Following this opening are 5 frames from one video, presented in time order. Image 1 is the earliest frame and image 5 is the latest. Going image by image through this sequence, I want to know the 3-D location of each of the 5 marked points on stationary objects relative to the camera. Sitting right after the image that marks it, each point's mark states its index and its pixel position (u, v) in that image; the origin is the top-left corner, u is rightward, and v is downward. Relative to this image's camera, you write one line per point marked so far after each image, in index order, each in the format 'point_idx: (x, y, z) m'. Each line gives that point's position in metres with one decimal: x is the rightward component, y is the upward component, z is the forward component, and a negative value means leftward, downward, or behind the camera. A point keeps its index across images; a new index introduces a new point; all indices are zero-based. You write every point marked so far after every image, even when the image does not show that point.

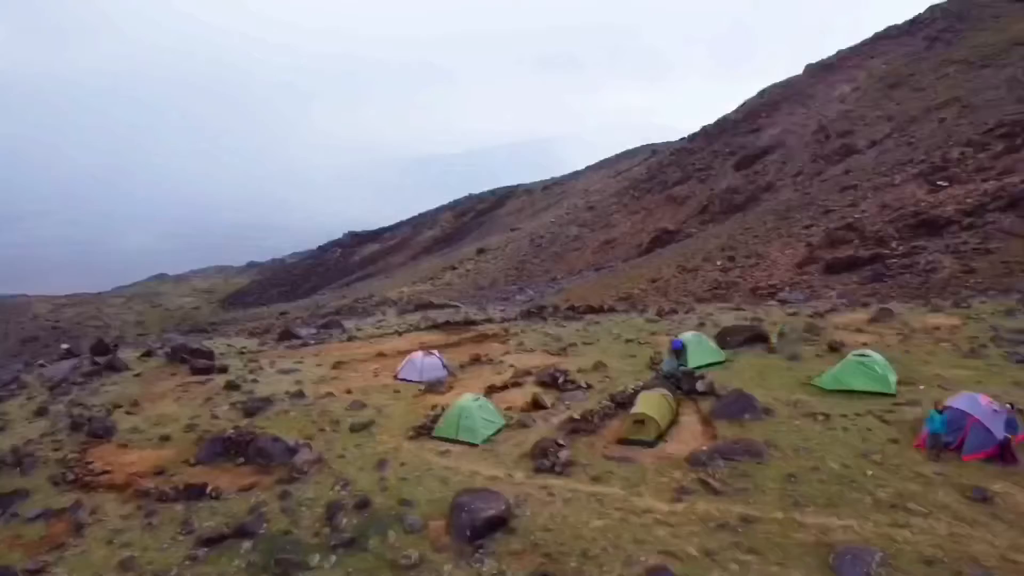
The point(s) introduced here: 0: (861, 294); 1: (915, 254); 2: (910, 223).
0: (+7.7, -0.2, +17.9) m
1: (+9.1, +0.8, +18.3) m
2: (+9.6, +1.6, +19.4) m
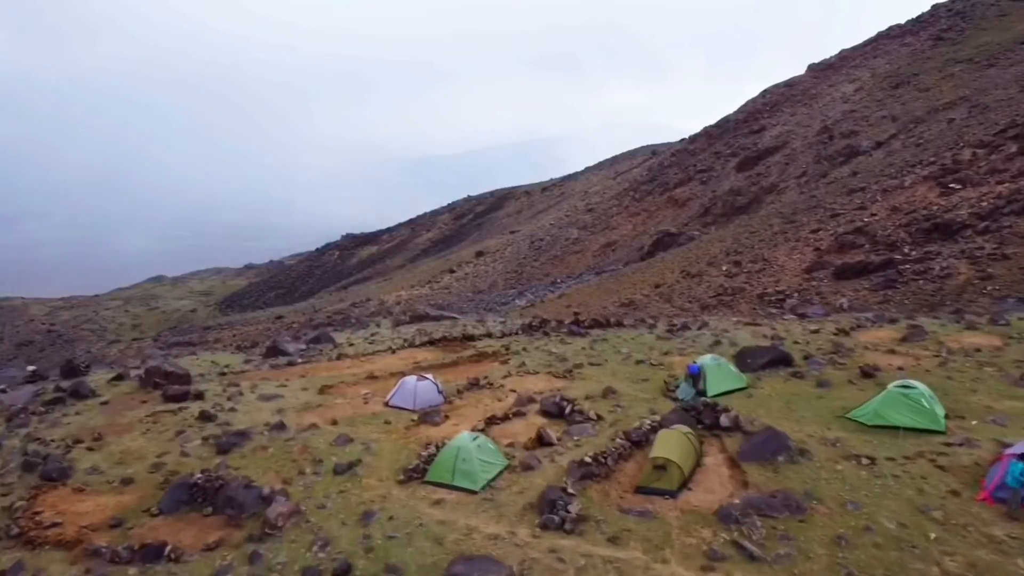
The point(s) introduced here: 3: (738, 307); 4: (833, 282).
0: (+7.7, -0.3, +17.3) m
1: (+9.1, +0.6, +17.7) m
2: (+9.6, +1.4, +18.8) m
3: (+5.5, -0.5, +19.7) m
4: (+7.5, +0.2, +18.9) m
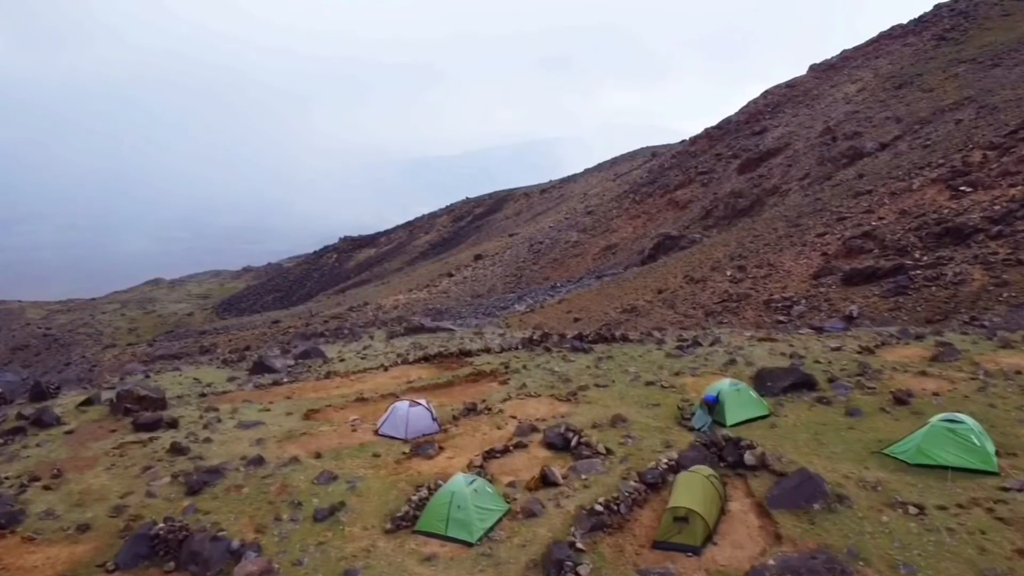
0: (+7.7, -0.5, +16.7) m
1: (+9.1, +0.5, +17.1) m
2: (+9.5, +1.3, +18.3) m
3: (+5.5, -0.6, +19.1) m
4: (+7.5, 0.0, +18.4) m
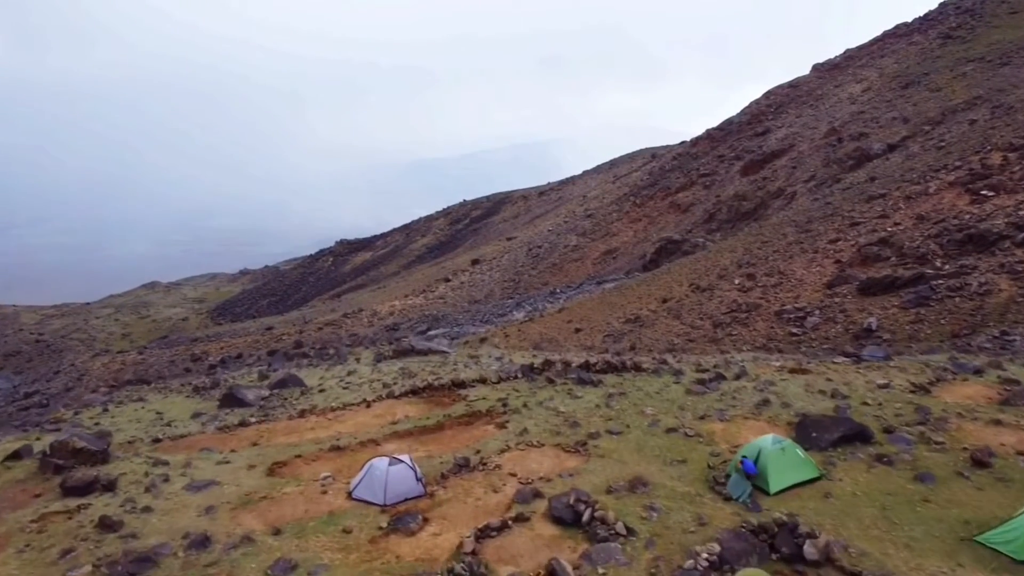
0: (+7.7, -0.7, +15.8) m
1: (+9.1, +0.3, +16.2) m
2: (+9.5, +1.1, +17.3) m
3: (+5.5, -0.9, +18.2) m
4: (+7.5, -0.2, +17.4) m
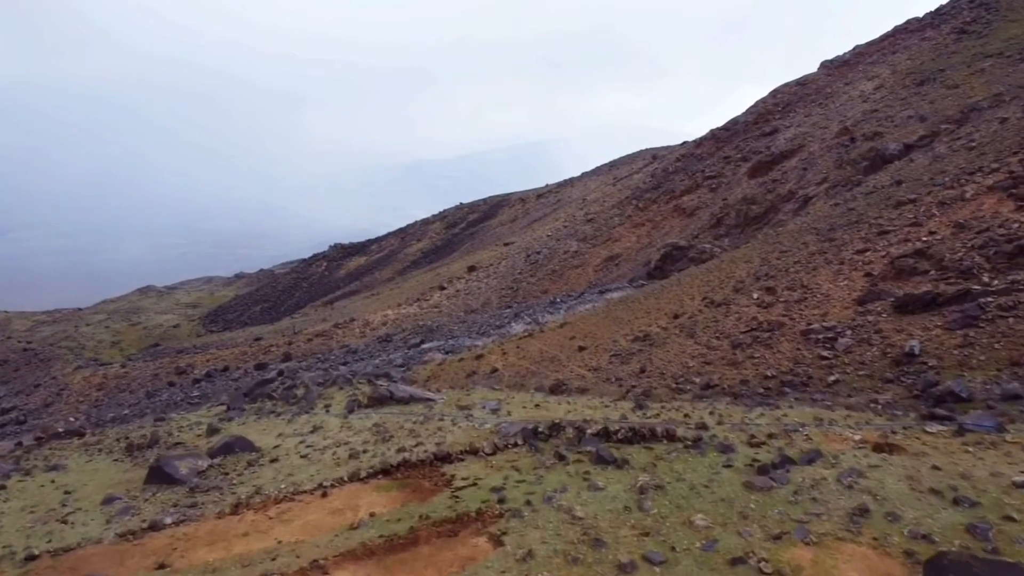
0: (+7.6, -1.0, +14.0) m
1: (+9.0, 0.0, +14.4) m
2: (+9.5, +0.8, +15.6) m
3: (+5.4, -1.2, +16.4) m
4: (+7.4, -0.6, +15.7) m
